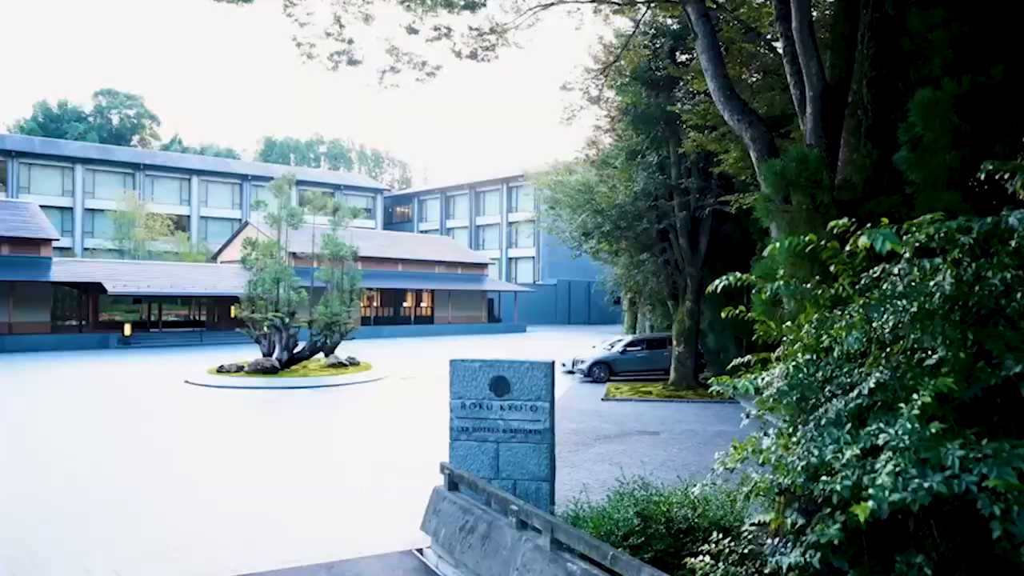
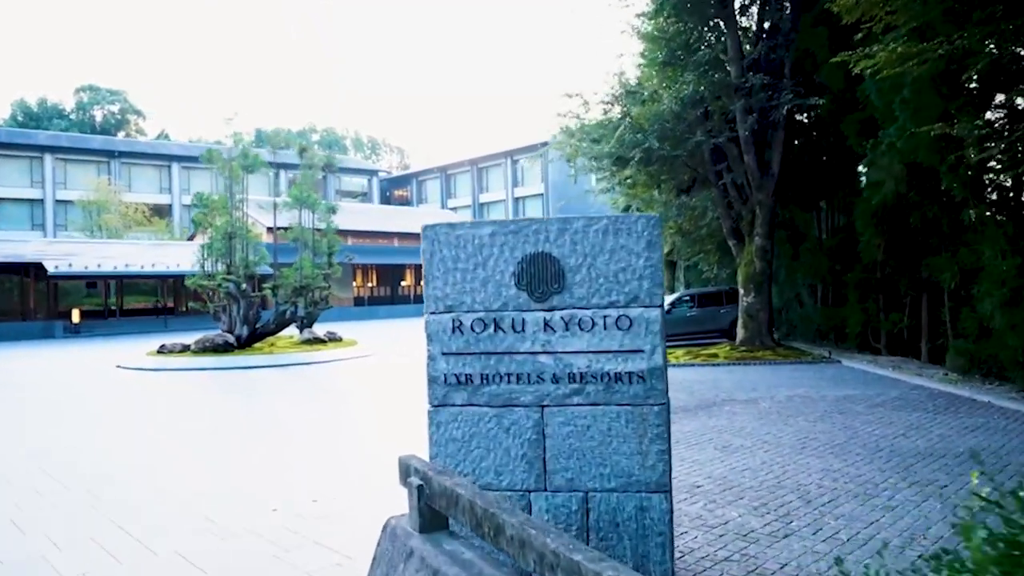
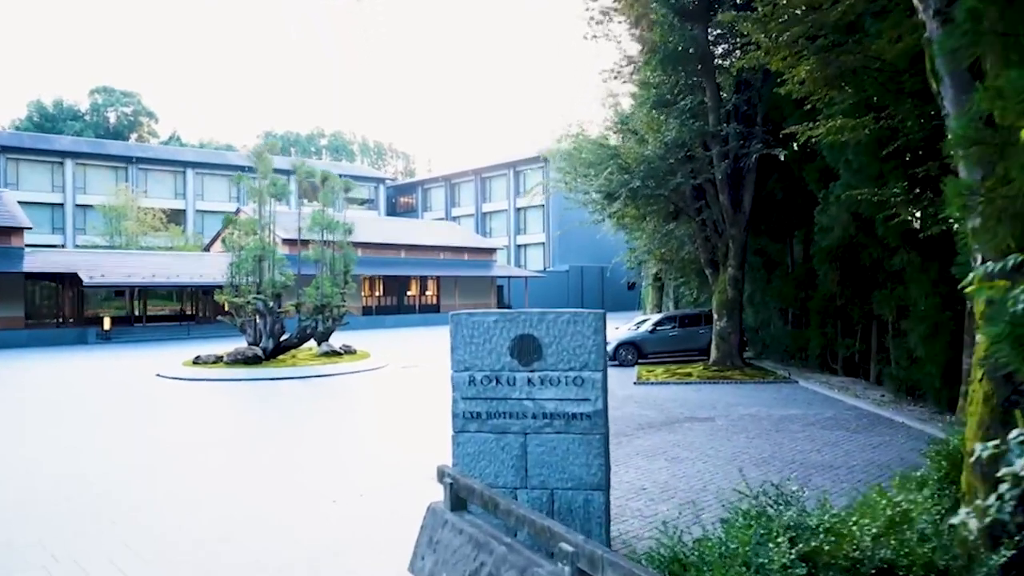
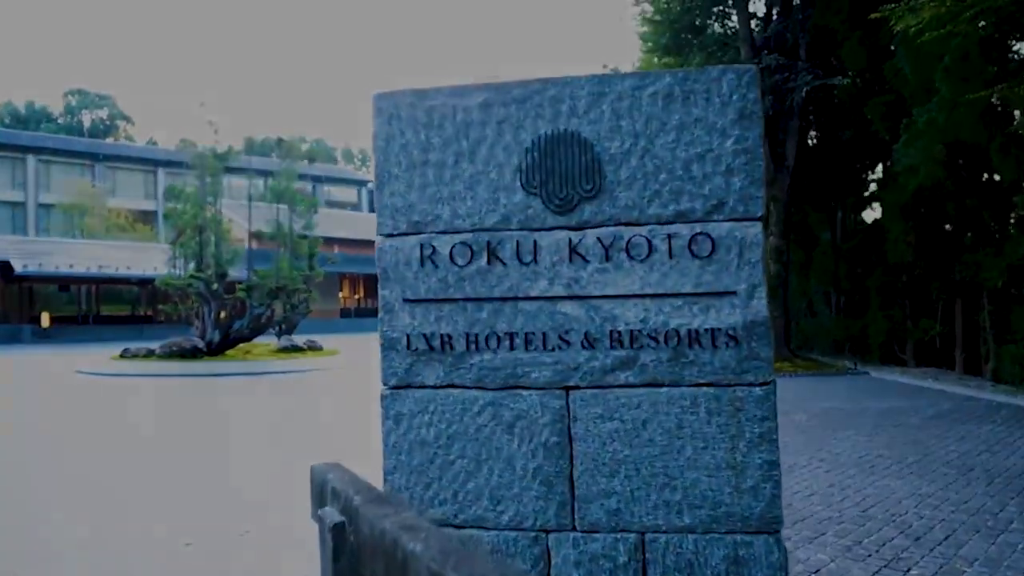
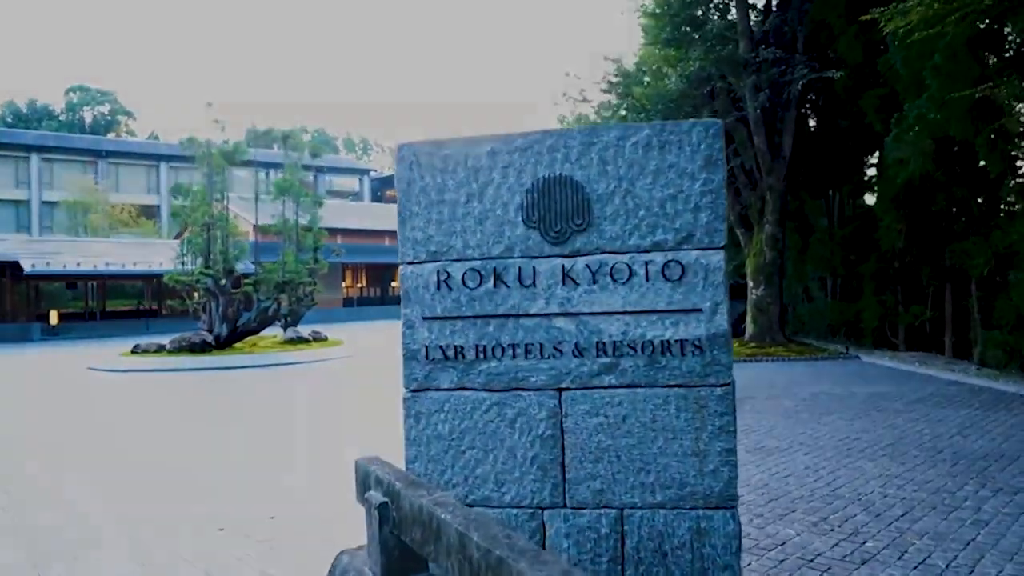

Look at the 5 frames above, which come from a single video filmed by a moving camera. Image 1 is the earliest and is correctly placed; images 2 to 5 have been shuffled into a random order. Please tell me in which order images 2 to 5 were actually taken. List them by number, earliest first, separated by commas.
3, 2, 5, 4
